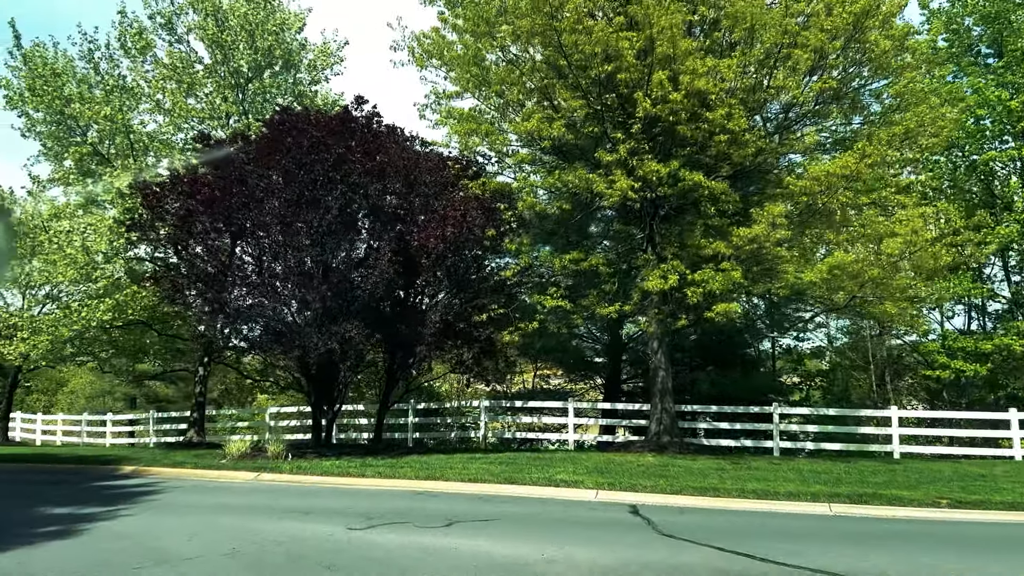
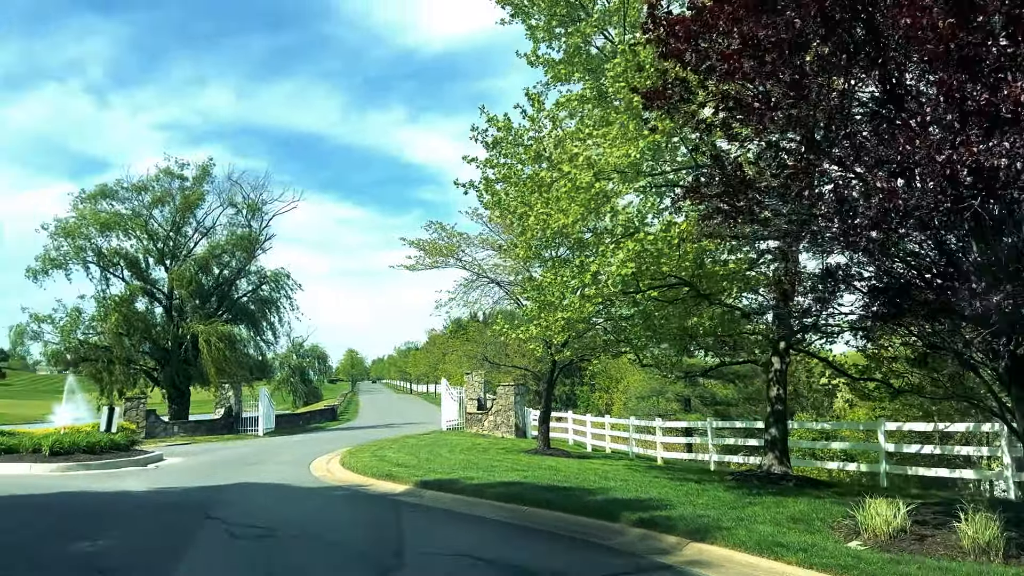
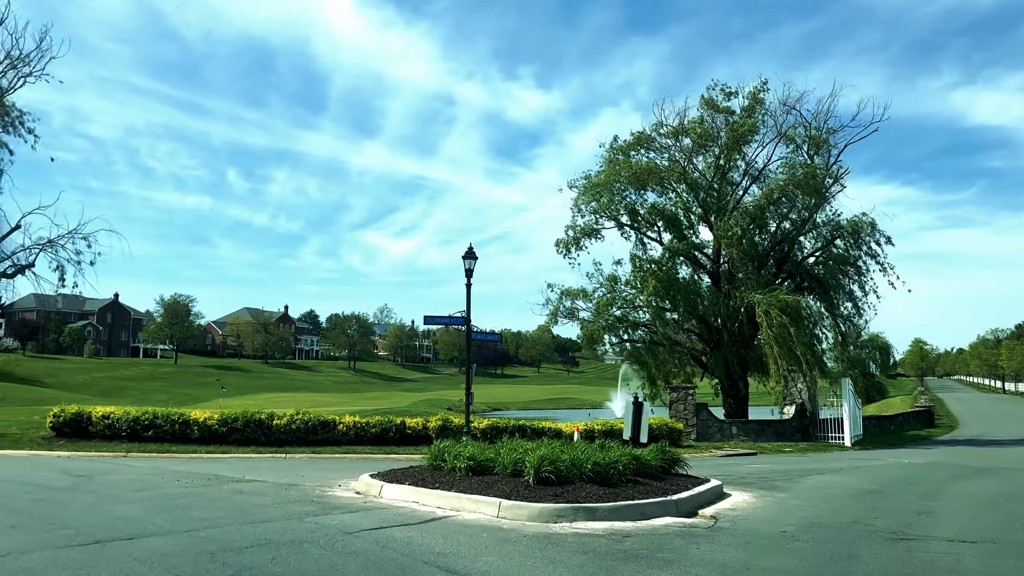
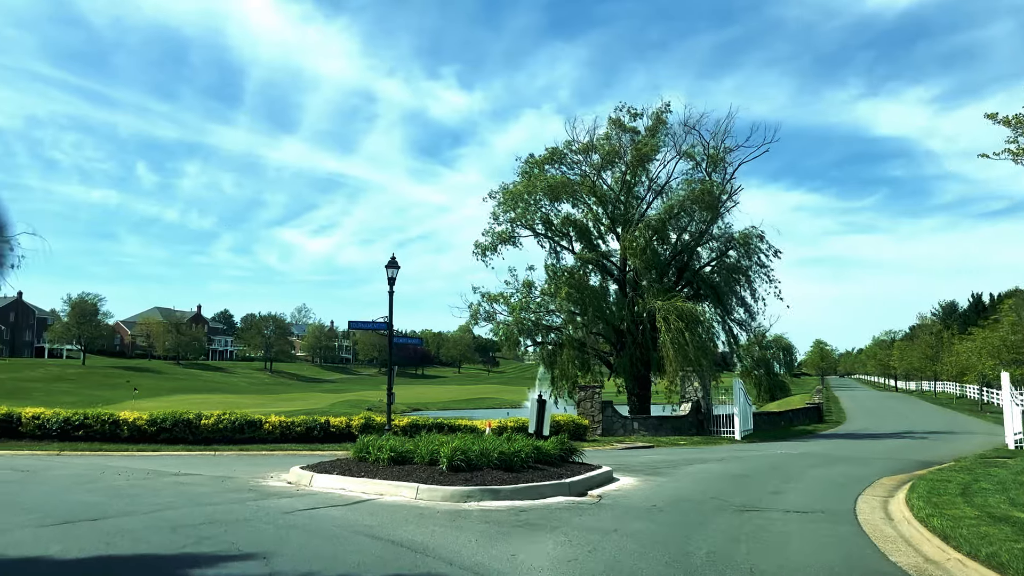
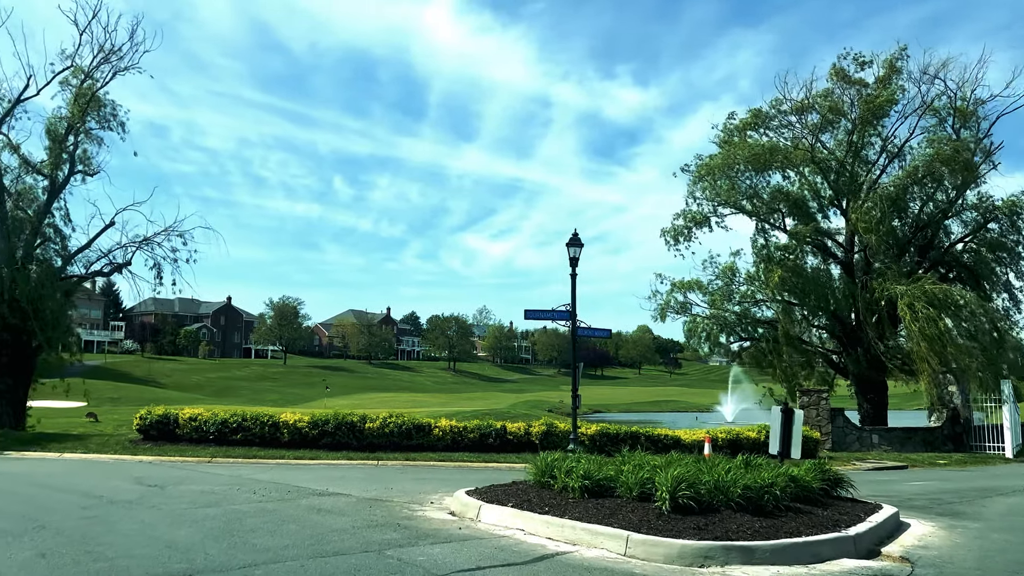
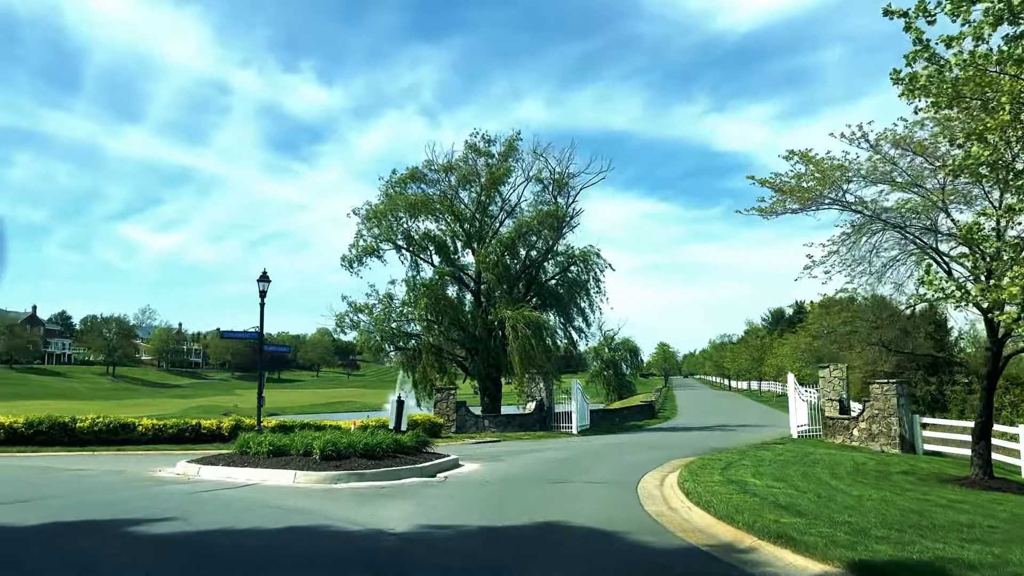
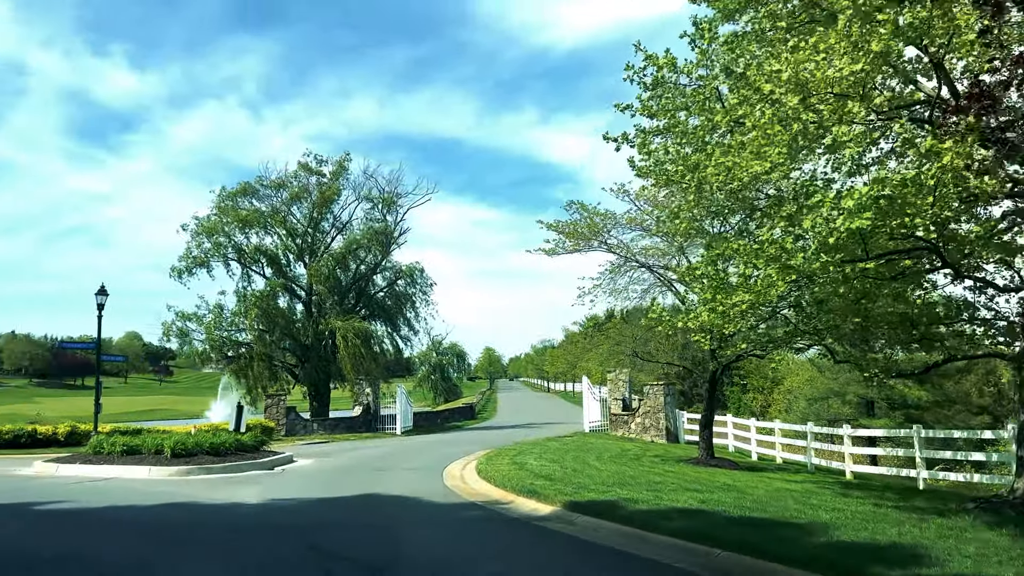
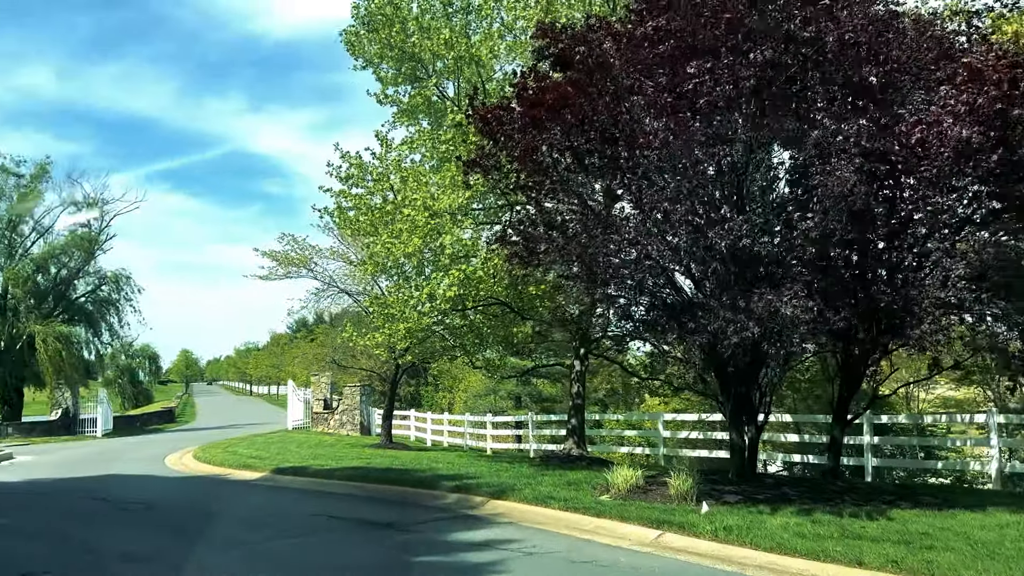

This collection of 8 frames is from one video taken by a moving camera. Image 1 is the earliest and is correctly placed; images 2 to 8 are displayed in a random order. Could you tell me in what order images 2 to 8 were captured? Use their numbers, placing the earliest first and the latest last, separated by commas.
8, 2, 7, 6, 4, 3, 5
